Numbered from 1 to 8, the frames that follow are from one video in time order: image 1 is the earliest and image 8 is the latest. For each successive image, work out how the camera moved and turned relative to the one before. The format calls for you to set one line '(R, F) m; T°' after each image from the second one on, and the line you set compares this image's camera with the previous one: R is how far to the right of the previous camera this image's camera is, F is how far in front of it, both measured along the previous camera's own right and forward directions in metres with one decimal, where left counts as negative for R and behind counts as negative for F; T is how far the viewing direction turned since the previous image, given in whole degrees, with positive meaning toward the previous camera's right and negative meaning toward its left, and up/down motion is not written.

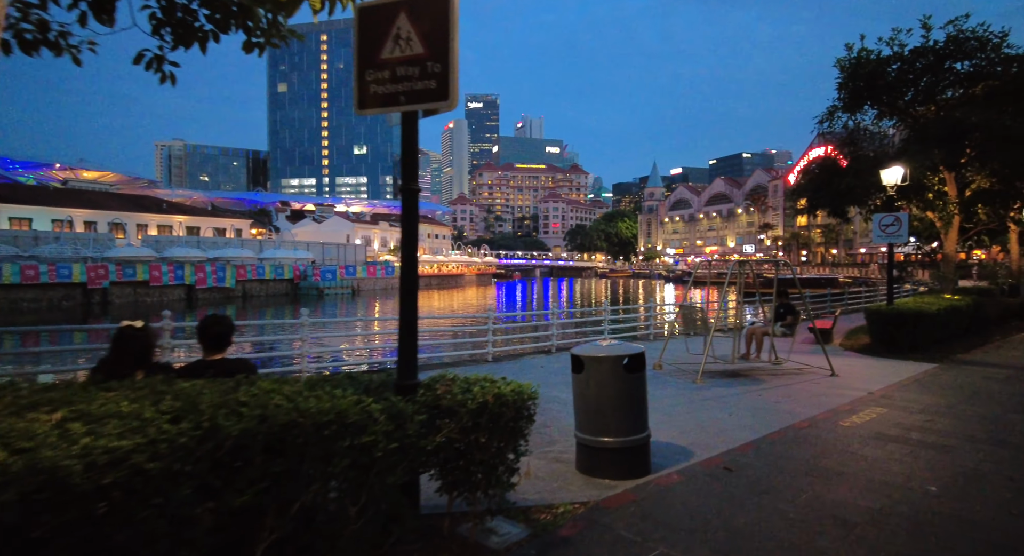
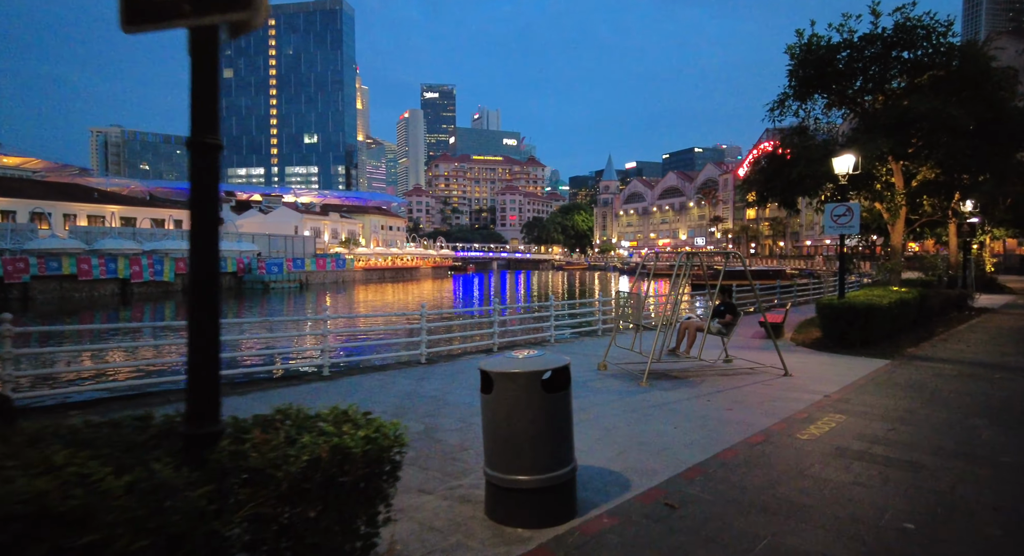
(+0.4, +1.0) m; +4°
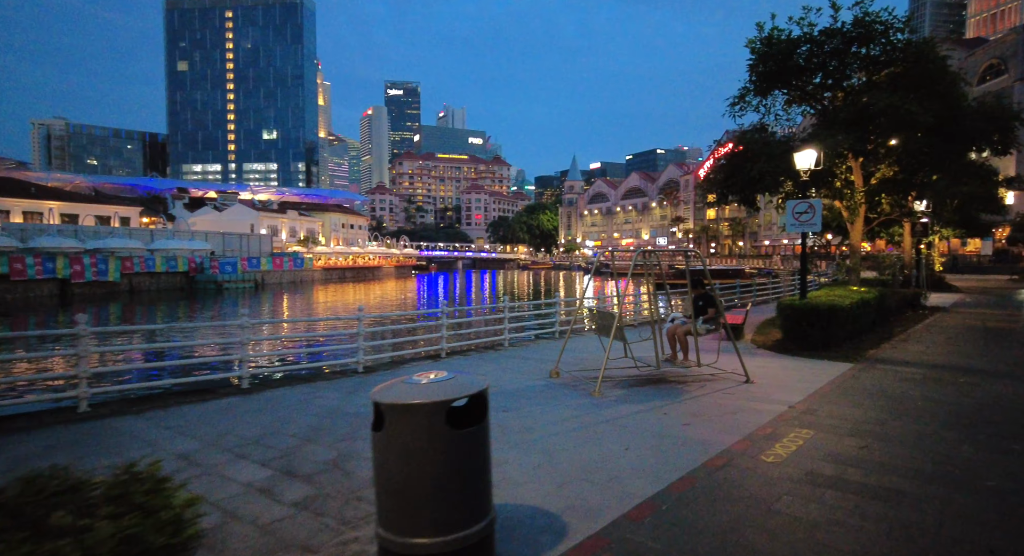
(+0.3, +0.8) m; +4°
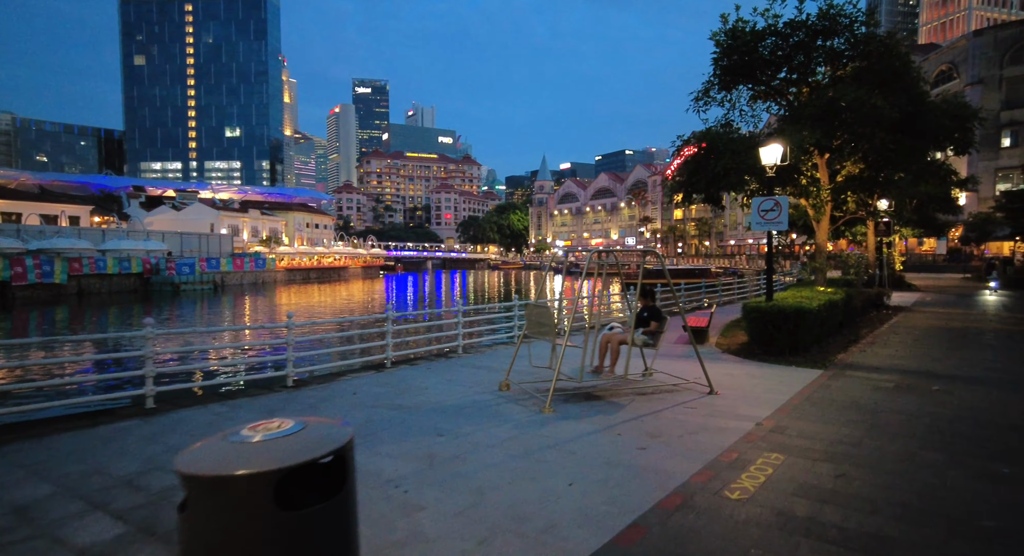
(+0.4, +0.8) m; +3°
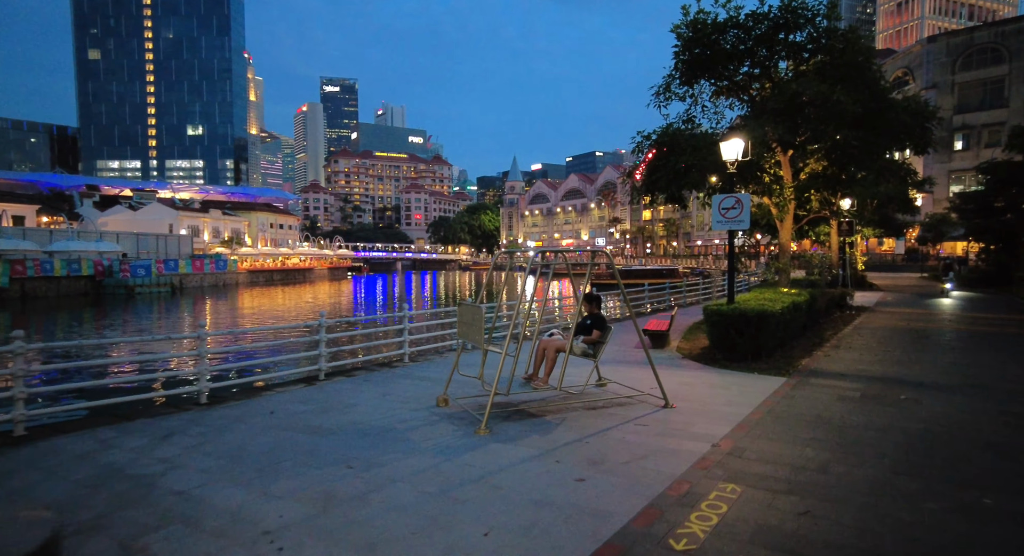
(+0.4, +0.8) m; +3°
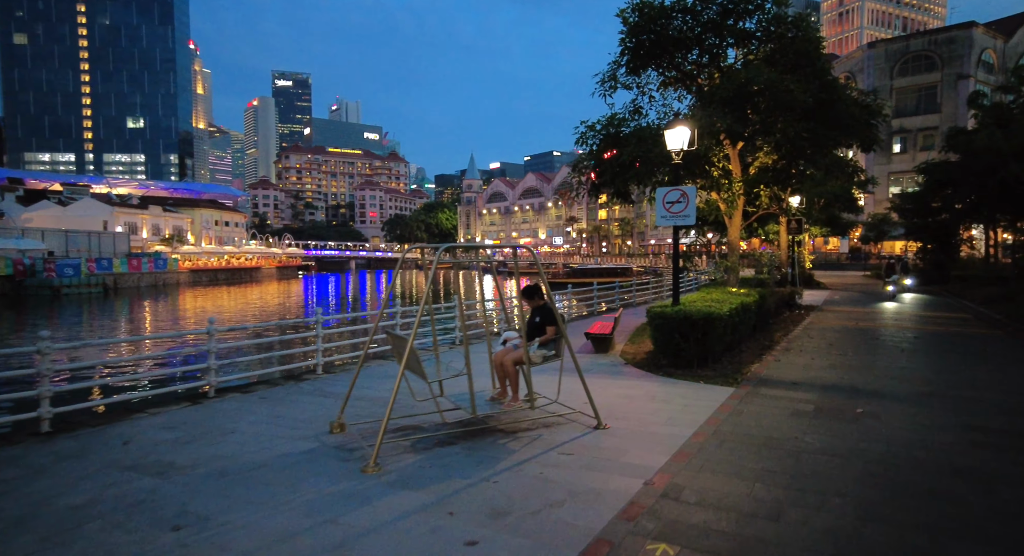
(+0.6, +1.0) m; +4°
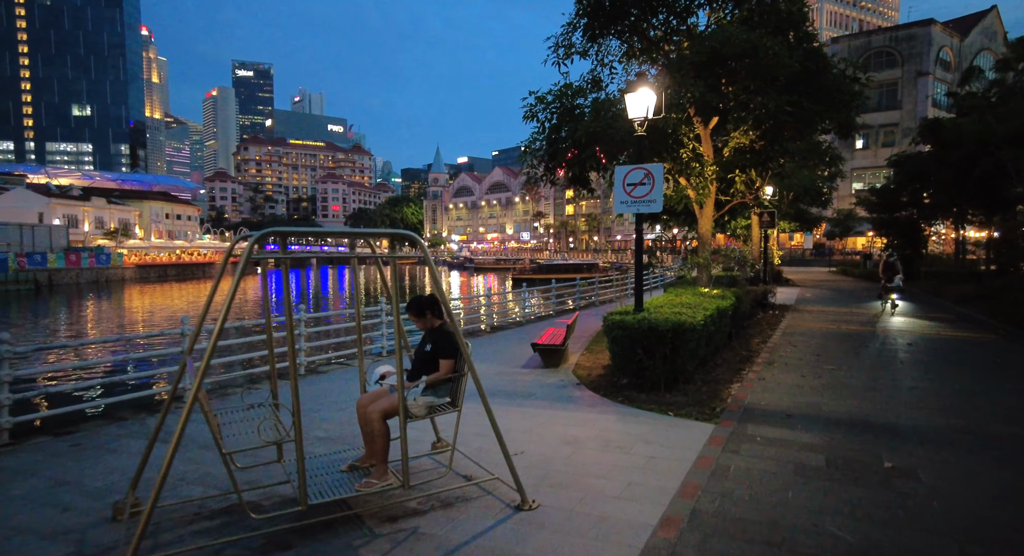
(+0.6, +2.0) m; +3°
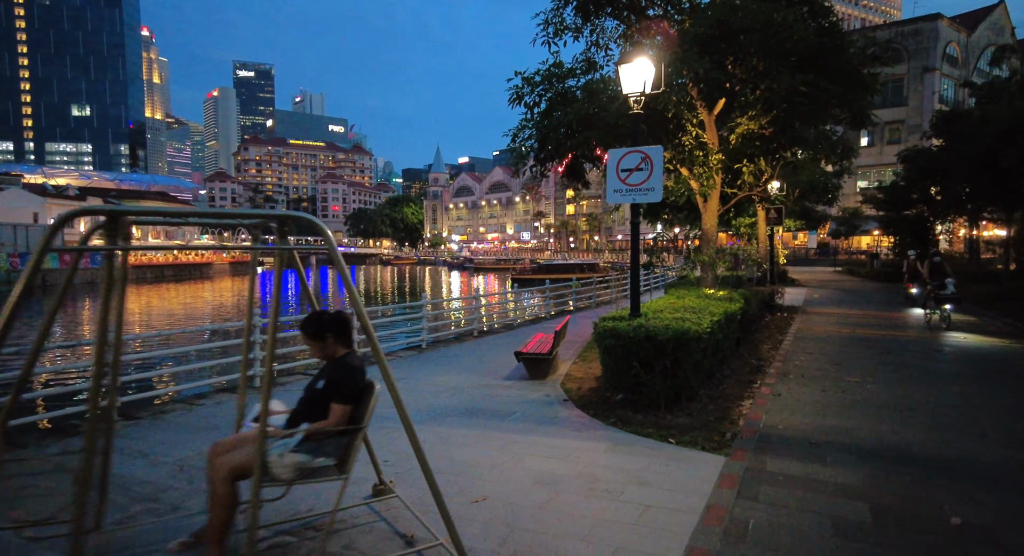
(+0.3, +1.0) m; 0°
